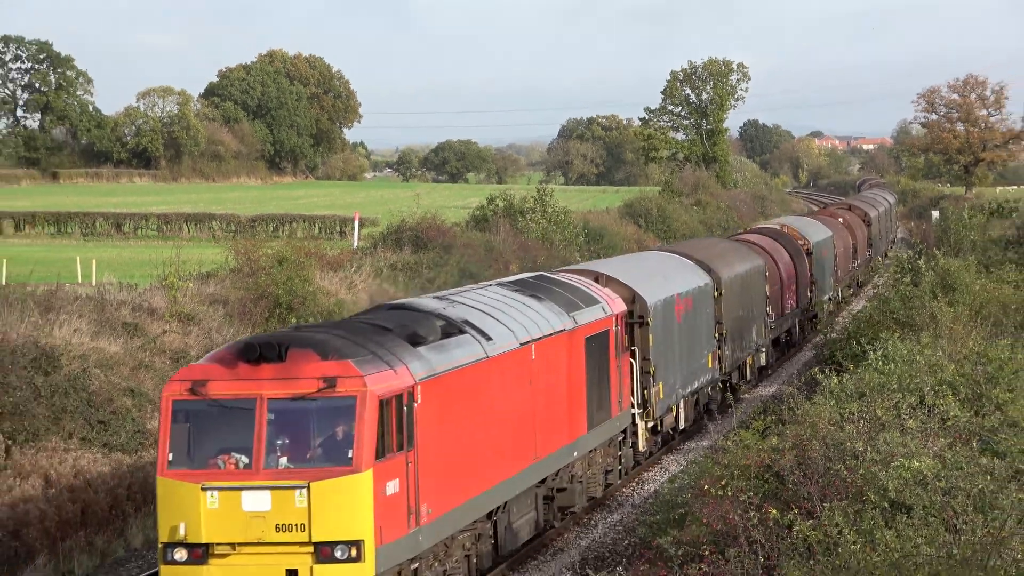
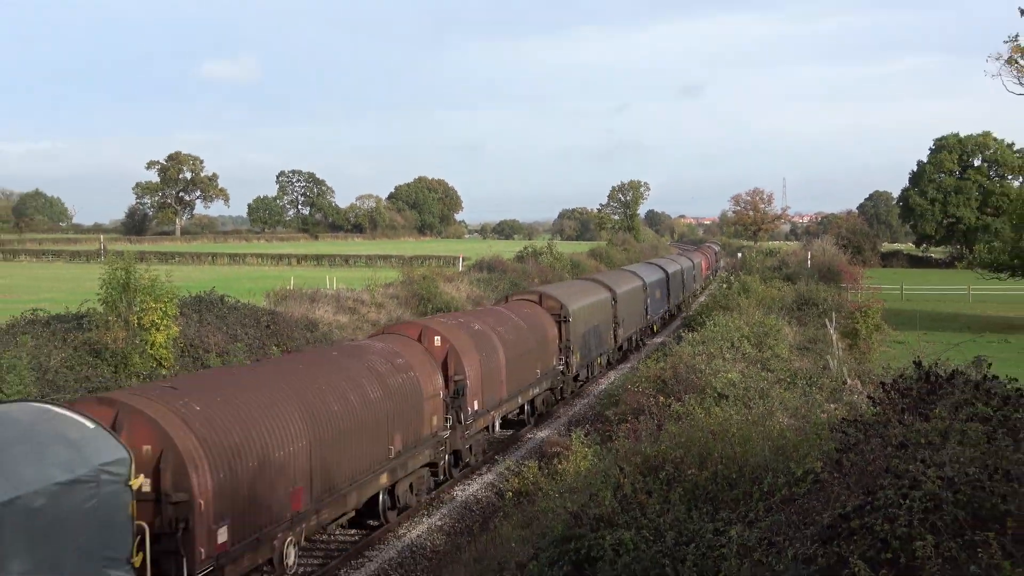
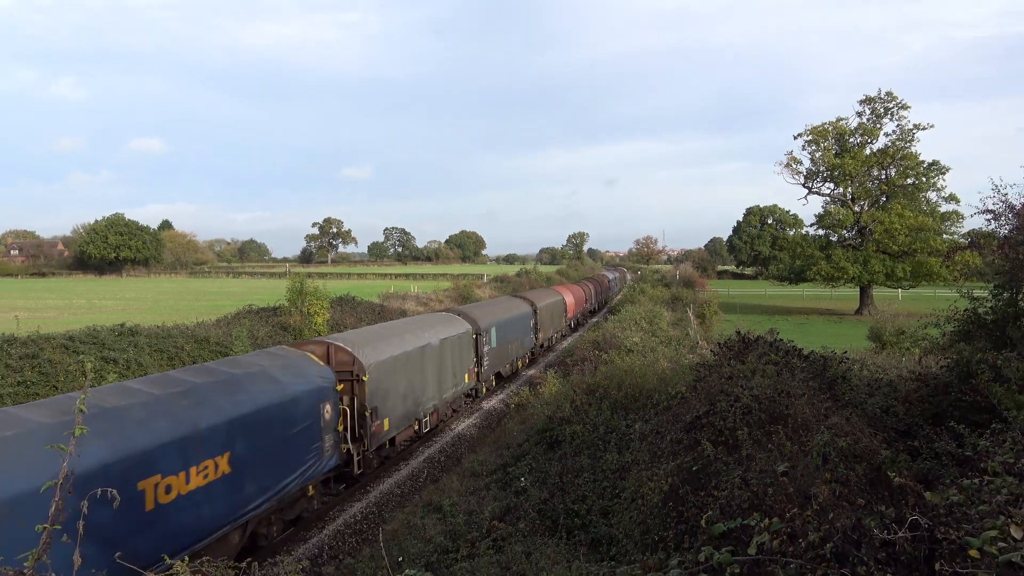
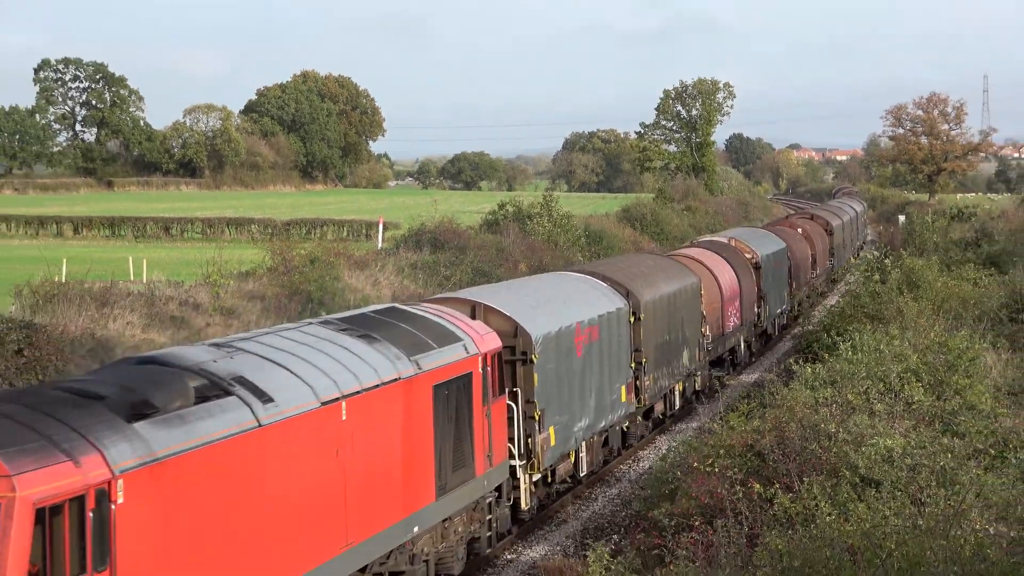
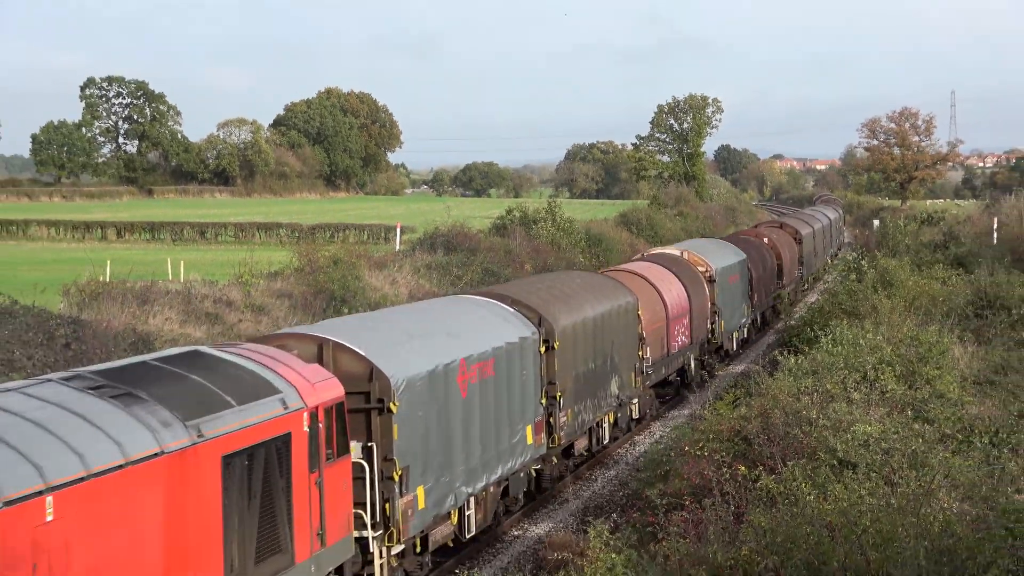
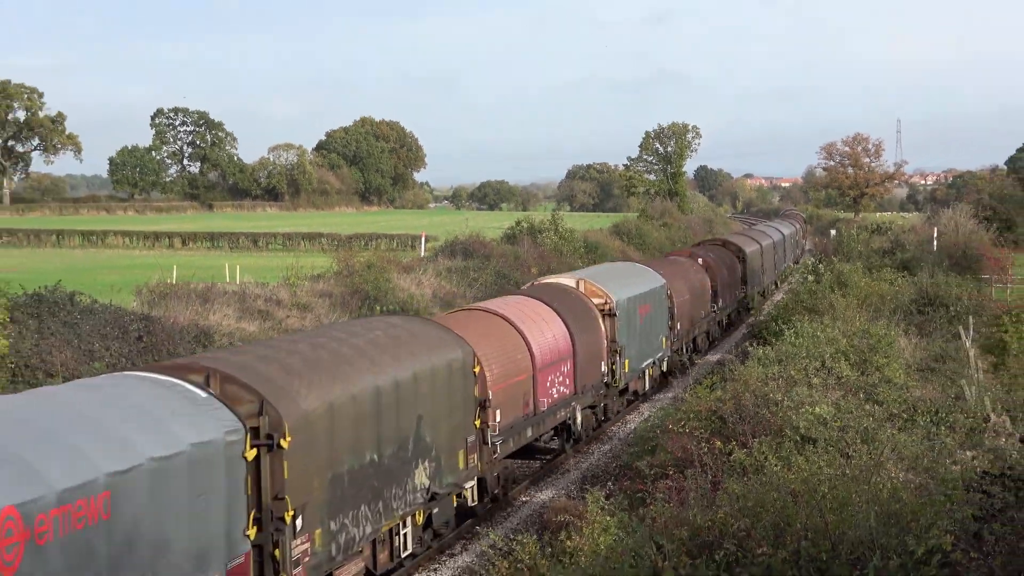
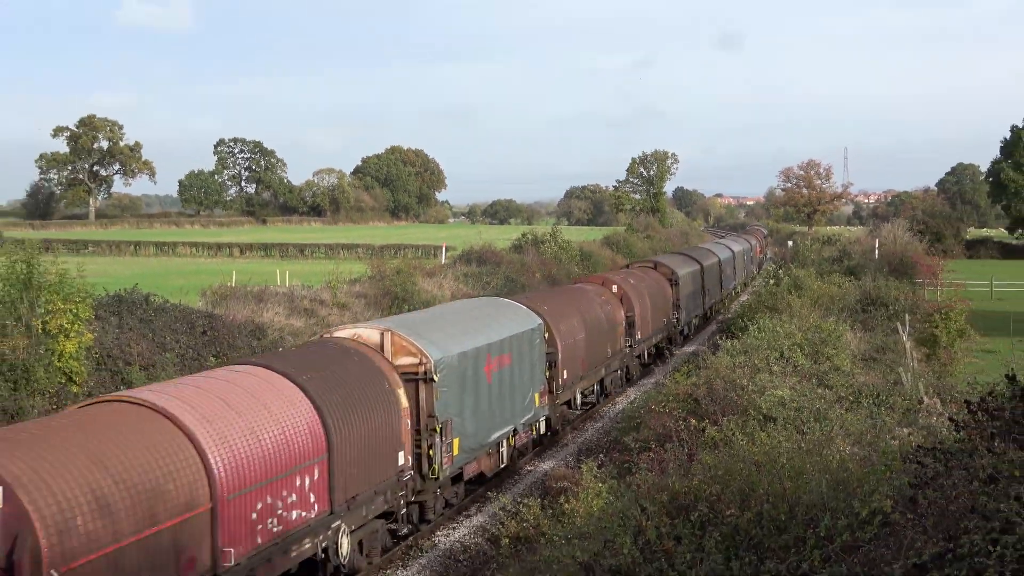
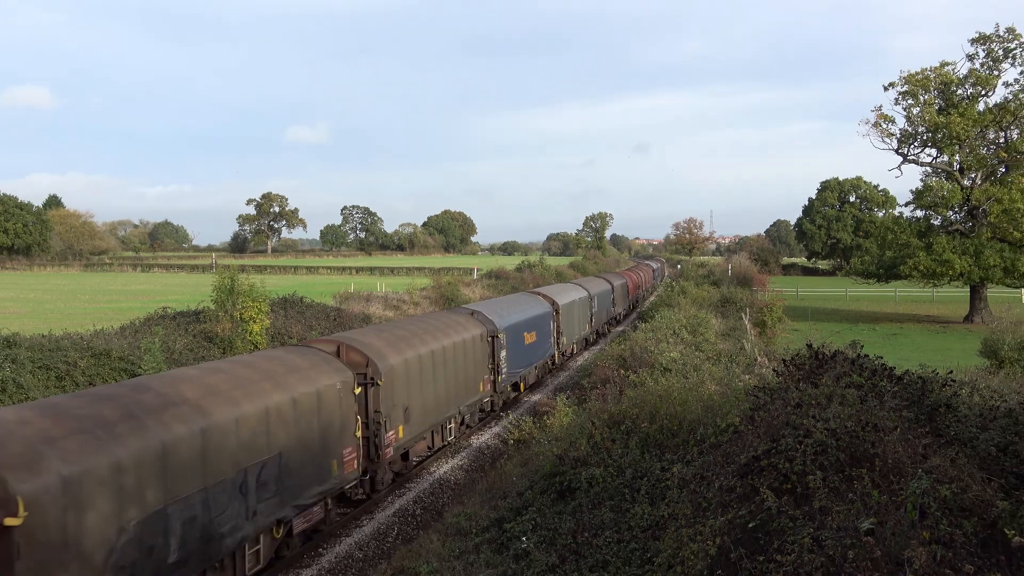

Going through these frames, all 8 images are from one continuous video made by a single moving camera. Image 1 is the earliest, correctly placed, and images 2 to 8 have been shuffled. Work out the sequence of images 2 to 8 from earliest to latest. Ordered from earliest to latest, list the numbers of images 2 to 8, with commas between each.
4, 5, 6, 7, 2, 8, 3
